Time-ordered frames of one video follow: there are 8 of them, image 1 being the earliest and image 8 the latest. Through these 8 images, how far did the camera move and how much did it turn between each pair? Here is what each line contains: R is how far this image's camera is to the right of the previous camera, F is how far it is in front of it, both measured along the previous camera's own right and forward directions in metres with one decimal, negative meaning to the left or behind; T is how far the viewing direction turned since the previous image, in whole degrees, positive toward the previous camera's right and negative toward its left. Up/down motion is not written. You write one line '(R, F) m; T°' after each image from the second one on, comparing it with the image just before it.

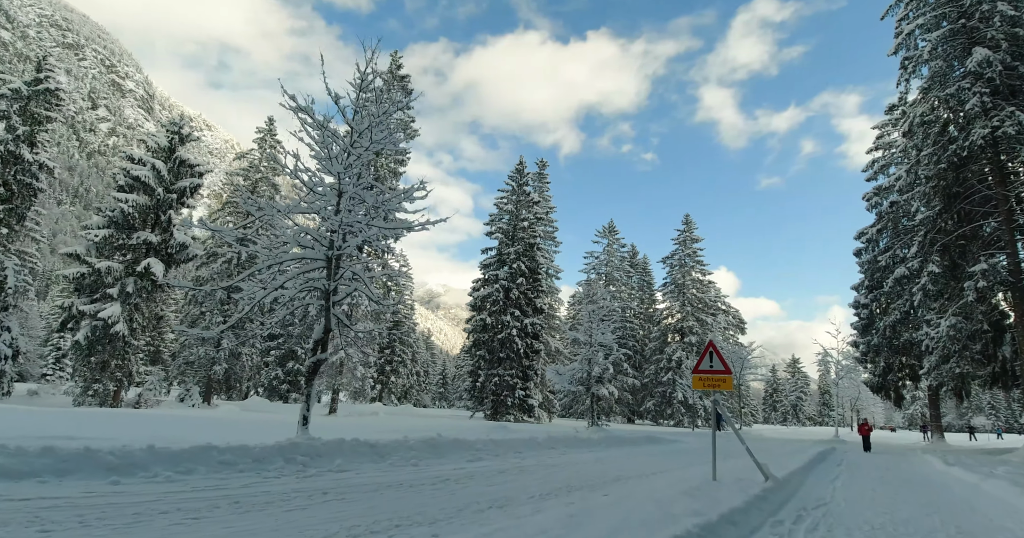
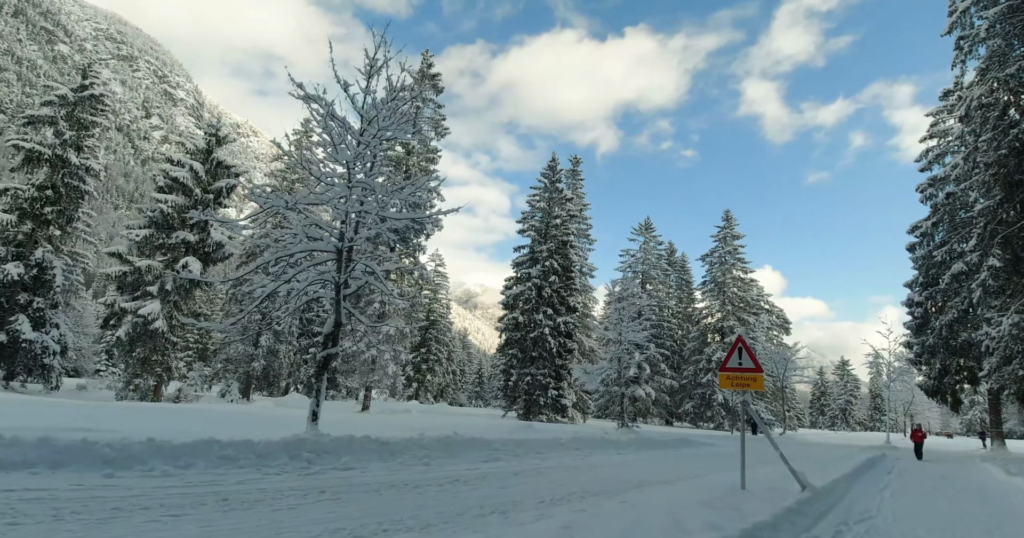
(+0.3, +0.3) m; -4°
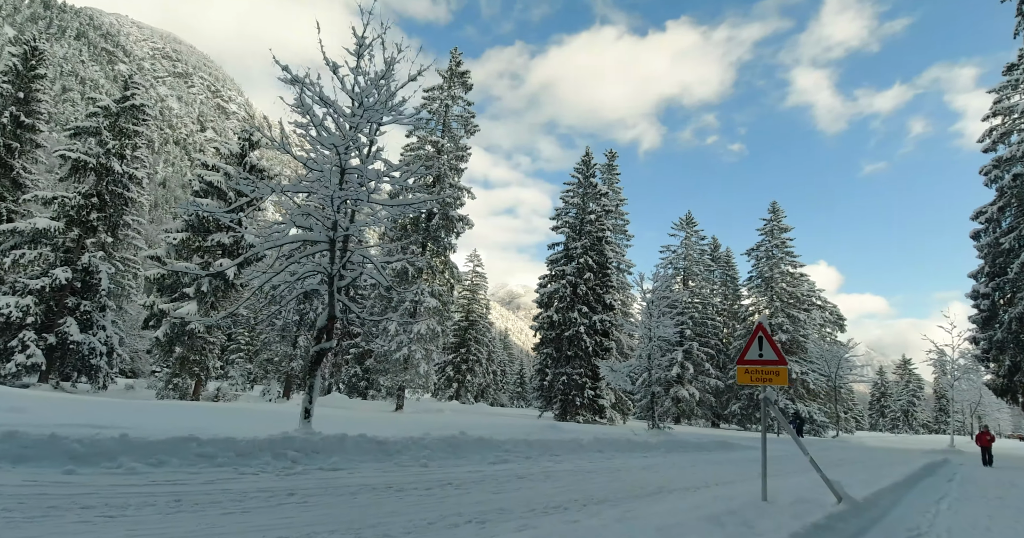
(+0.5, +0.5) m; -4°
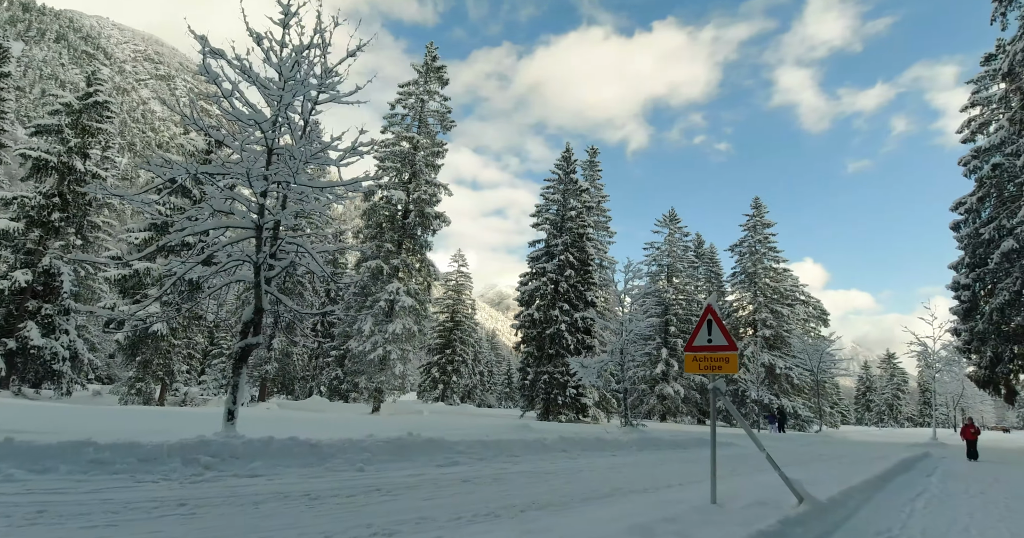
(+0.5, +0.5) m; +1°
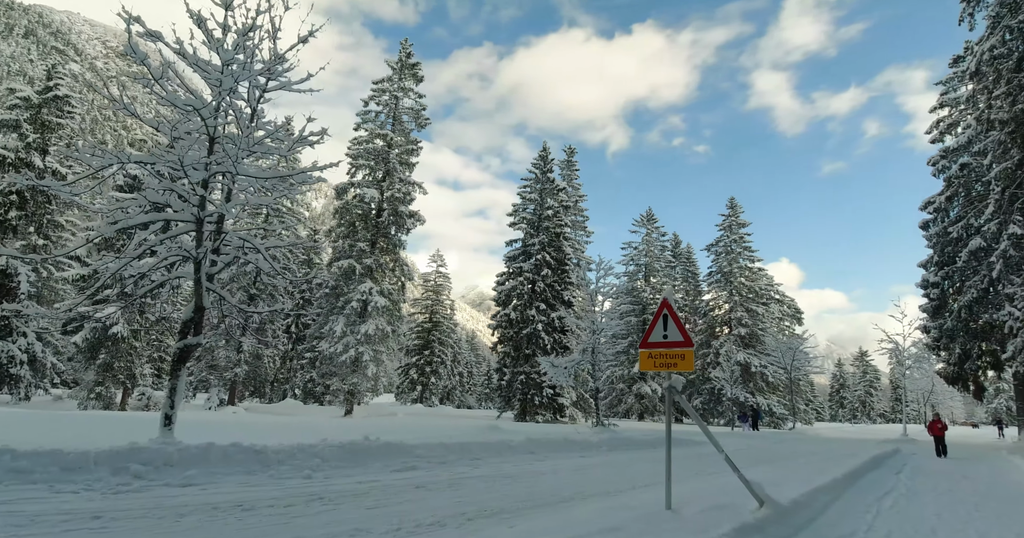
(+0.3, +0.2) m; +2°
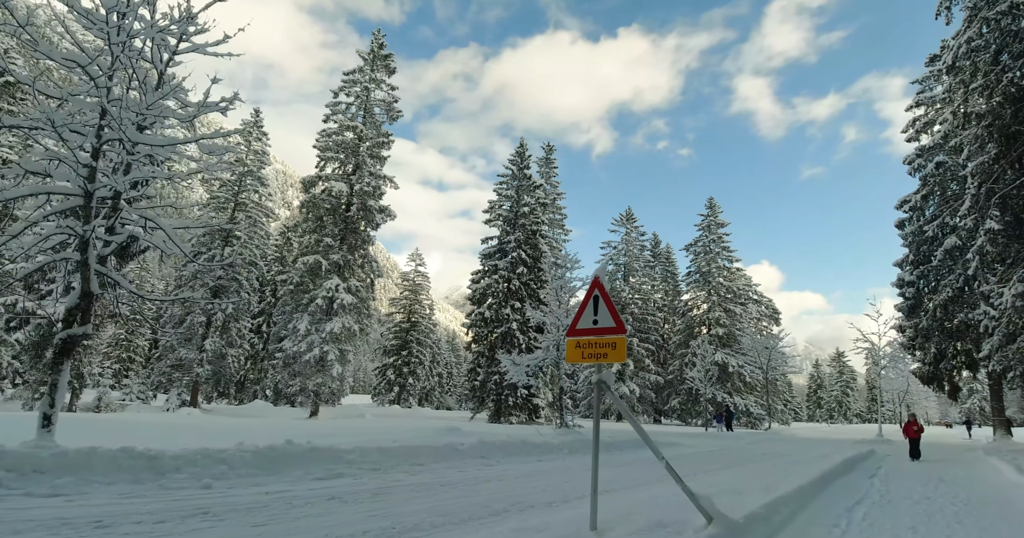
(+0.5, +0.6) m; +2°
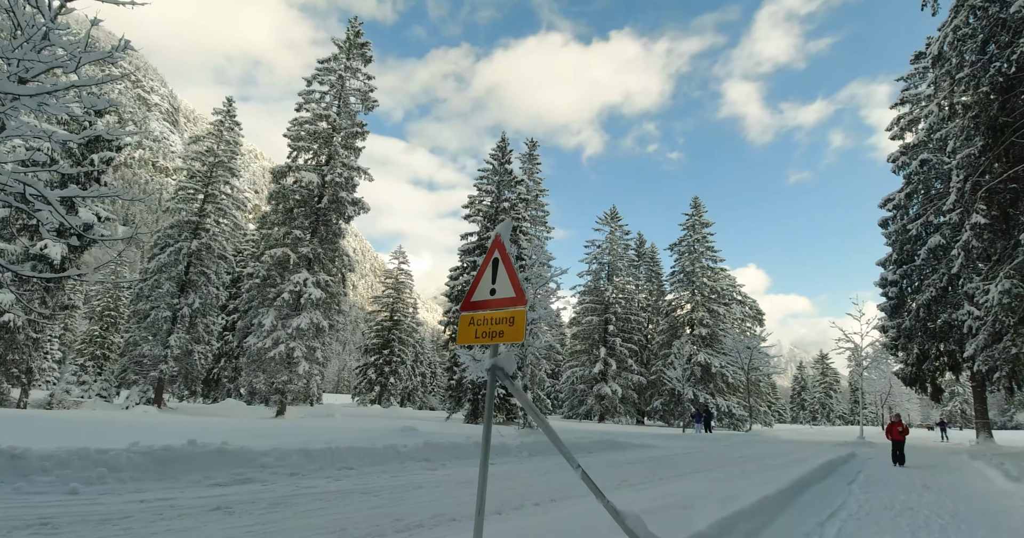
(+0.5, +0.7) m; +1°
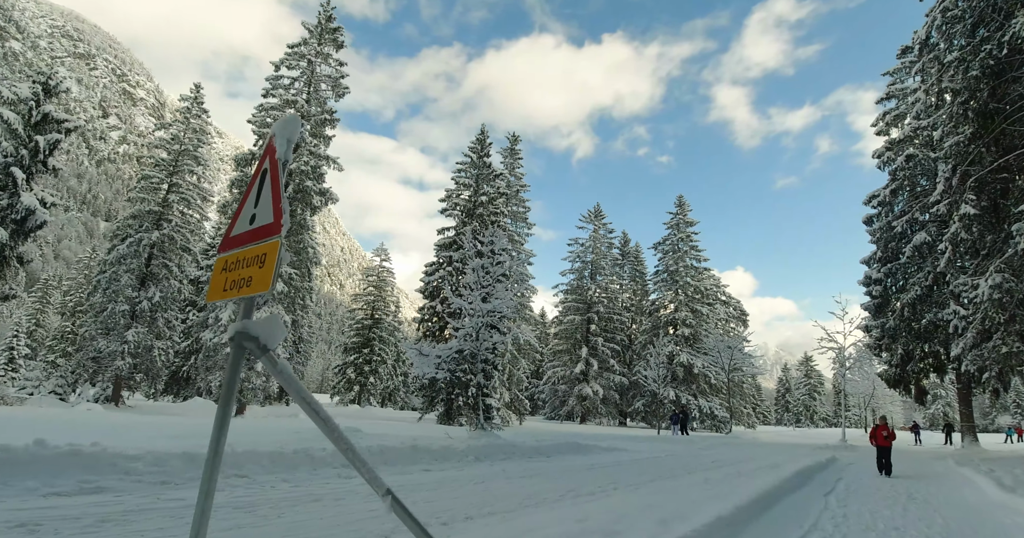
(+0.6, +0.9) m; +1°
